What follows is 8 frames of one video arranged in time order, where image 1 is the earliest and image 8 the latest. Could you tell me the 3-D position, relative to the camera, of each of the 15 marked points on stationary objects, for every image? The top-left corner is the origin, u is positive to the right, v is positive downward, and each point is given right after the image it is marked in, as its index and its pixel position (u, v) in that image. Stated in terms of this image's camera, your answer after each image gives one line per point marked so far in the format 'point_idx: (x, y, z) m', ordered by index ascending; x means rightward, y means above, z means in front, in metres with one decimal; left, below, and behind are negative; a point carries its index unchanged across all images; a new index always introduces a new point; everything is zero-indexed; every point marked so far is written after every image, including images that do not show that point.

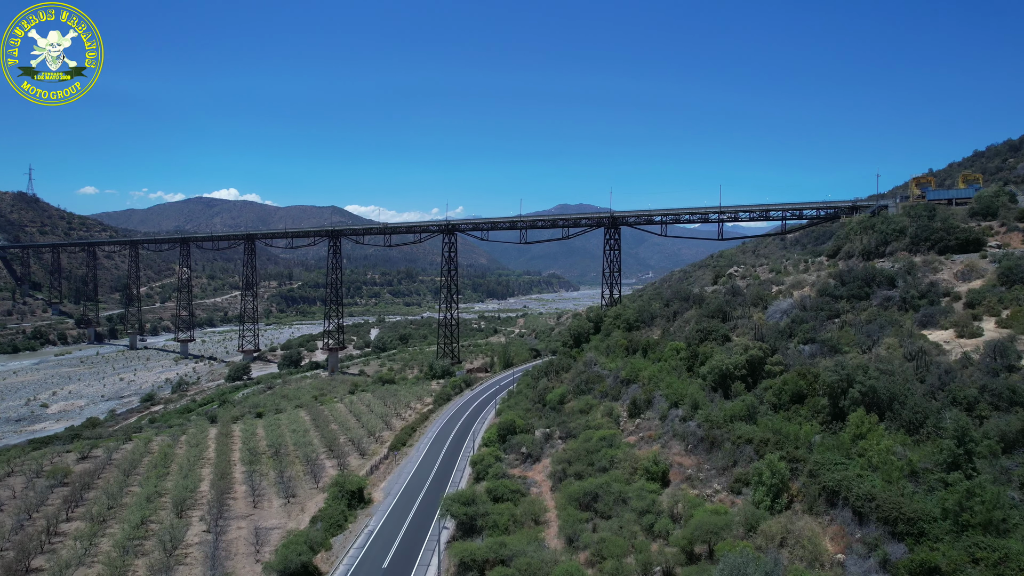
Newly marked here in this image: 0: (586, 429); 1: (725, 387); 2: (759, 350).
0: (+1.7, -3.4, +18.9) m
1: (+4.7, -2.2, +17.8) m
2: (+5.6, -1.4, +18.1) m
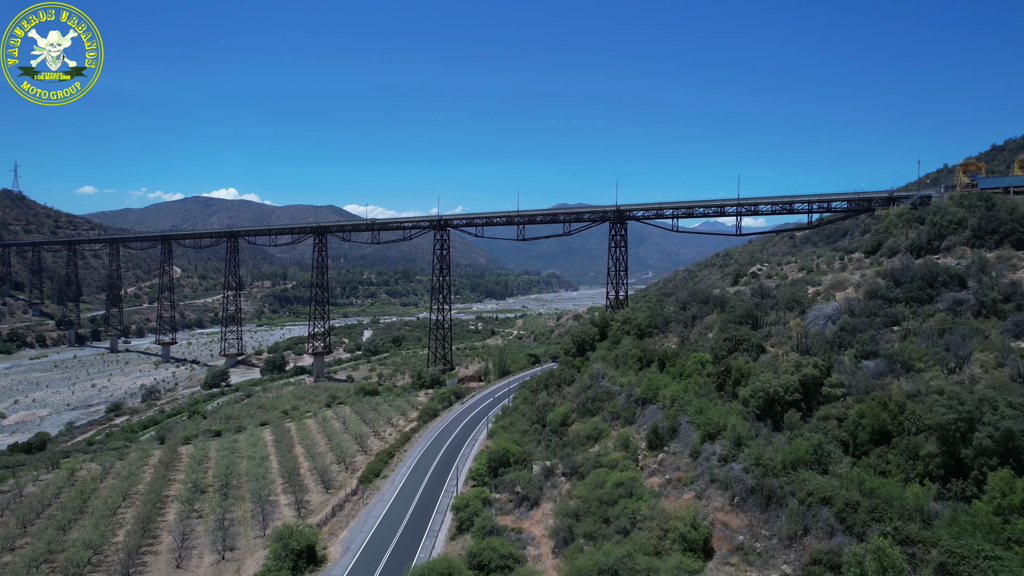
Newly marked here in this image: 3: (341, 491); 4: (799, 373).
0: (+1.6, -3.4, +15.2) m
1: (+4.6, -2.3, +14.1) m
2: (+5.4, -1.5, +14.4) m
3: (-4.1, -4.9, +19.4) m
4: (+5.2, -1.5, +14.4) m
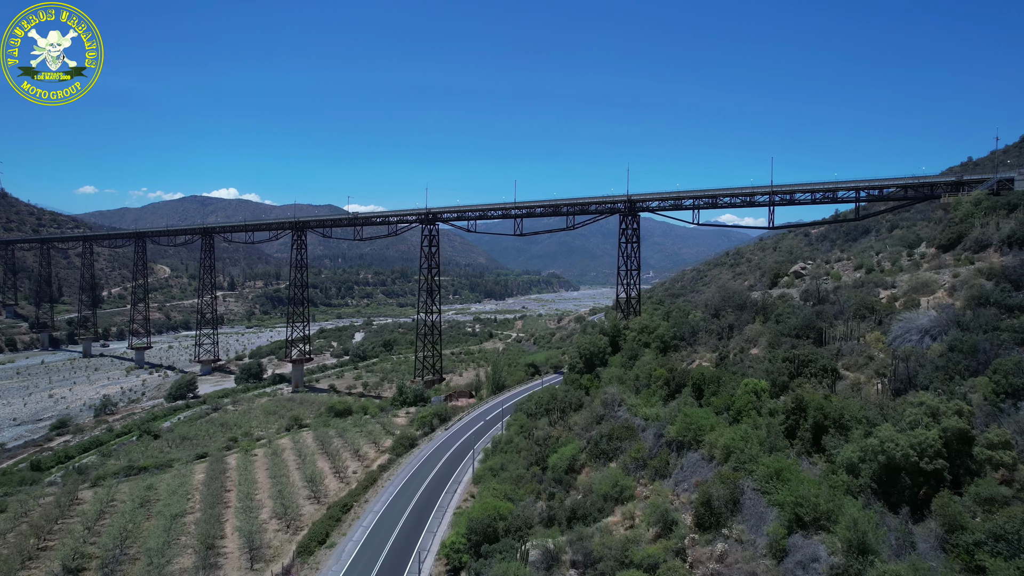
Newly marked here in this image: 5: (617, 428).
0: (+1.4, -3.5, +10.2) m
1: (+4.4, -2.4, +9.1) m
2: (+5.2, -1.5, +9.4) m
3: (-4.3, -5.0, +14.4) m
4: (+5.0, -1.6, +9.4) m
5: (+2.2, -2.9, +16.7) m
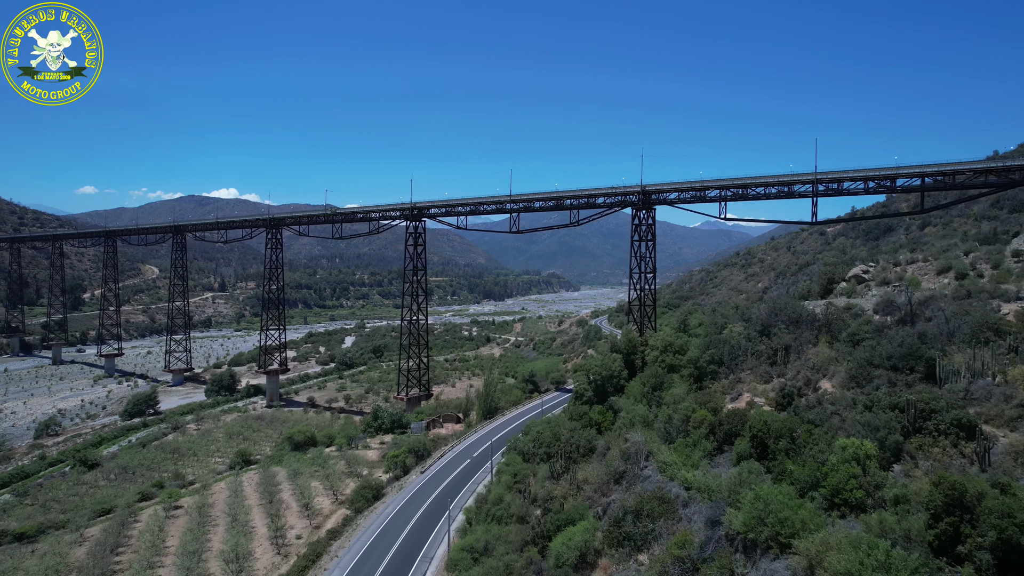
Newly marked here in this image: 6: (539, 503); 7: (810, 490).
0: (+1.2, -3.7, +5.3) m
1: (+4.2, -2.6, +4.2) m
2: (+5.0, -1.7, +4.5) m
3: (-4.5, -5.2, +9.5) m
4: (+4.8, -1.8, +4.5) m
5: (+2.0, -3.1, +11.8) m
6: (+0.4, -3.8, +14.7) m
7: (+3.7, -2.5, +9.9) m
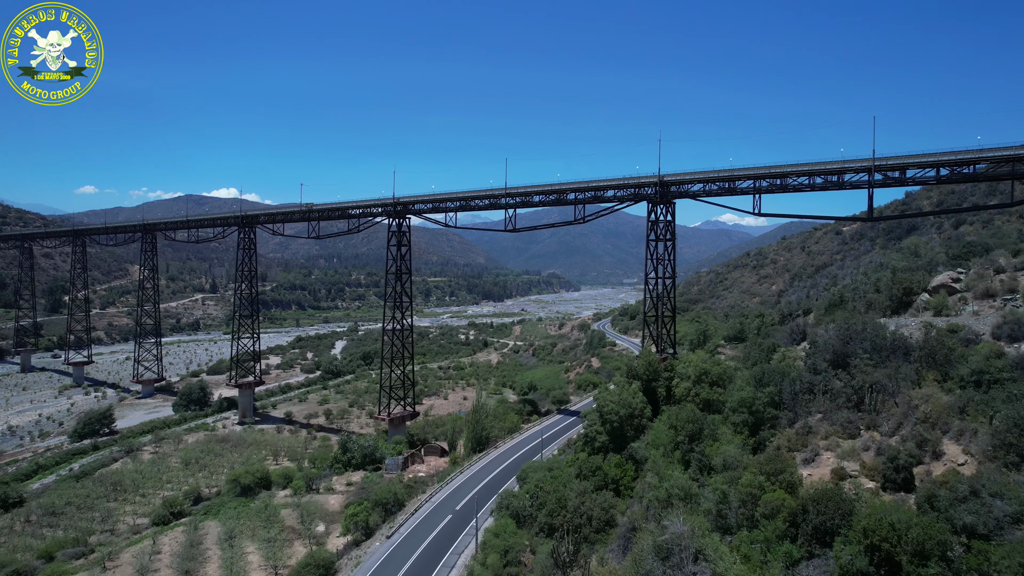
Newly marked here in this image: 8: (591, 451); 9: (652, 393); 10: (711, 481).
0: (+1.0, -3.9, +0.9) m
1: (+4.0, -2.8, -0.2) m
2: (+4.8, -2.0, 0.0) m
3: (-4.7, -5.4, +5.1) m
4: (+4.6, -2.1, +0.1) m
5: (+1.8, -3.4, +7.3) m
6: (+0.2, -4.1, +10.3) m
7: (+3.5, -2.7, +5.4) m
8: (+1.5, -3.2, +16.4) m
9: (+3.1, -2.2, +17.2) m
10: (+2.9, -2.5, +11.8) m
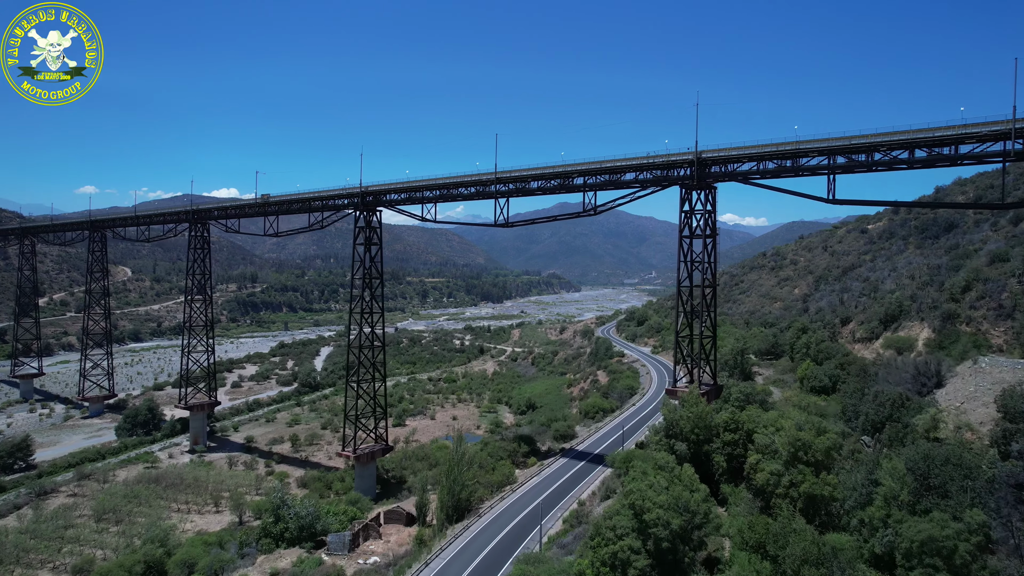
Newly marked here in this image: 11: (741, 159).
0: (+0.8, -4.2, -5.2) m
1: (+3.8, -3.1, -6.3) m
2: (+4.6, -2.3, -6.1) m
3: (-4.9, -5.7, -1.1) m
4: (+4.4, -2.4, -6.0) m
5: (+1.6, -3.6, +1.2) m
6: (0.0, -4.3, +4.2) m
7: (+3.2, -3.0, -0.7) m
8: (+1.3, -3.5, +10.3) m
9: (+2.8, -2.5, +11.1) m
10: (+2.6, -2.8, +5.6) m
11: (+5.4, +3.0, +19.0) m
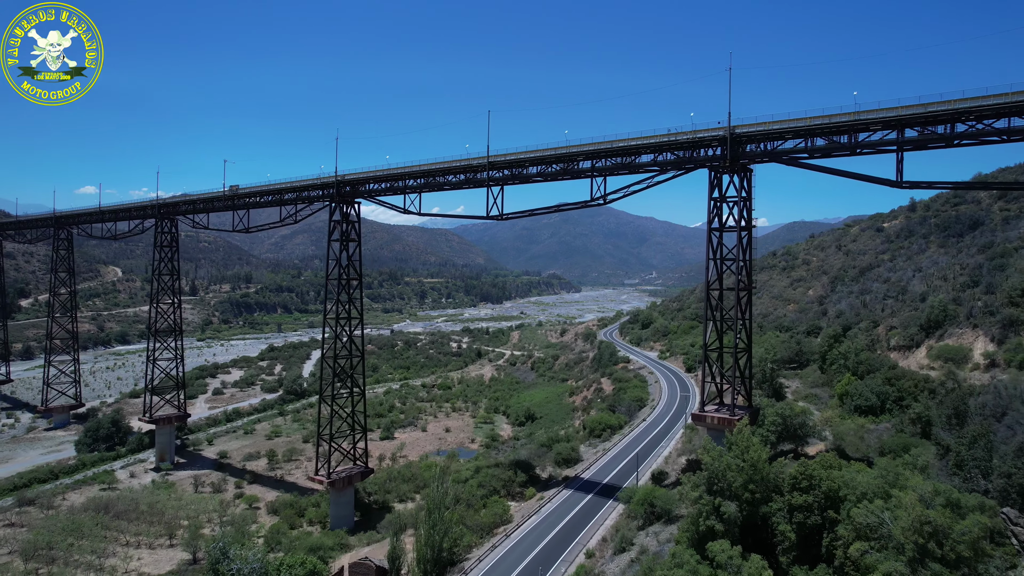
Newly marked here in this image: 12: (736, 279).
0: (+0.6, -4.3, -8.6) m
1: (+3.6, -3.2, -9.7) m
2: (+4.5, -2.3, -9.4) m
3: (-5.0, -5.8, -4.4) m
4: (+4.2, -2.4, -9.4) m
5: (+1.4, -3.7, -2.1) m
6: (-0.1, -4.4, +0.8) m
7: (+3.1, -3.1, -4.1) m
8: (+1.1, -3.6, +6.9) m
9: (+2.7, -2.6, +7.7) m
10: (+2.5, -2.8, +2.3) m
11: (+5.3, +3.0, +15.7) m
12: (+4.5, +0.2, +16.1) m
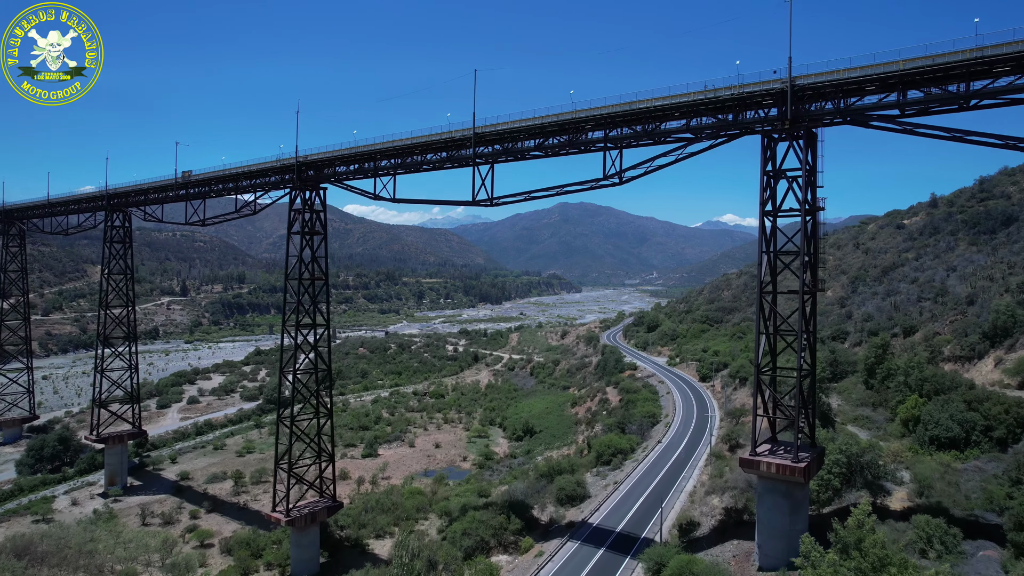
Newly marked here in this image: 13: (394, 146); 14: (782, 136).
0: (+0.5, -4.3, -12.5) m
1: (+3.5, -3.2, -13.6) m
2: (+4.3, -2.4, -13.4) m
3: (-5.2, -5.8, -8.4) m
4: (+4.1, -2.4, -13.3) m
5: (+1.3, -3.7, -6.1) m
6: (-0.3, -4.4, -3.1) m
7: (+3.0, -3.1, -8.0) m
8: (+1.0, -3.6, +3.0) m
9: (+2.5, -2.6, +3.8) m
10: (+2.4, -2.9, -1.7) m
11: (+5.1, +2.9, +11.7) m
12: (+4.3, +0.1, +12.2) m
13: (-2.7, +3.2, +18.8) m
14: (+4.2, +2.3, +12.4) m
